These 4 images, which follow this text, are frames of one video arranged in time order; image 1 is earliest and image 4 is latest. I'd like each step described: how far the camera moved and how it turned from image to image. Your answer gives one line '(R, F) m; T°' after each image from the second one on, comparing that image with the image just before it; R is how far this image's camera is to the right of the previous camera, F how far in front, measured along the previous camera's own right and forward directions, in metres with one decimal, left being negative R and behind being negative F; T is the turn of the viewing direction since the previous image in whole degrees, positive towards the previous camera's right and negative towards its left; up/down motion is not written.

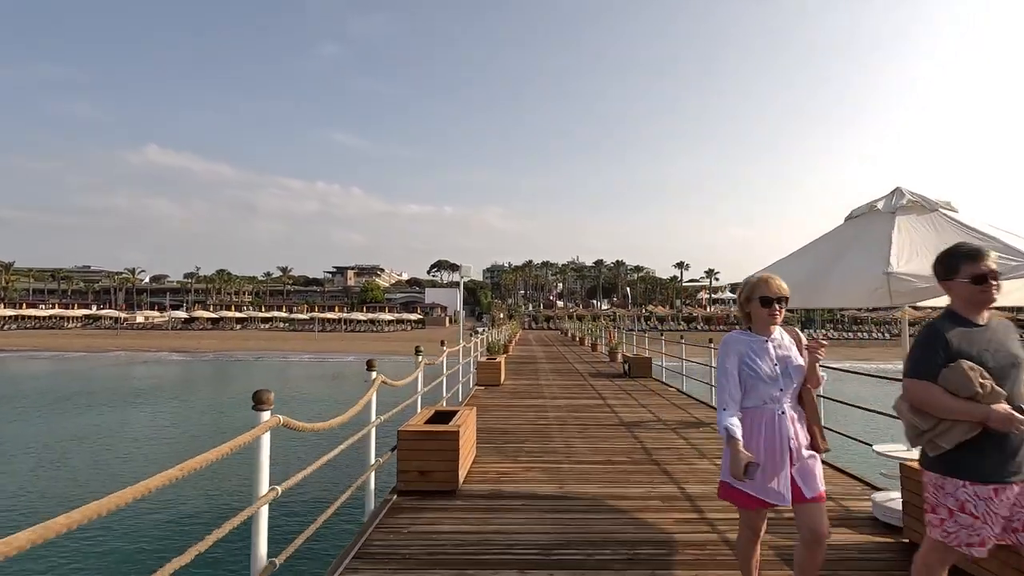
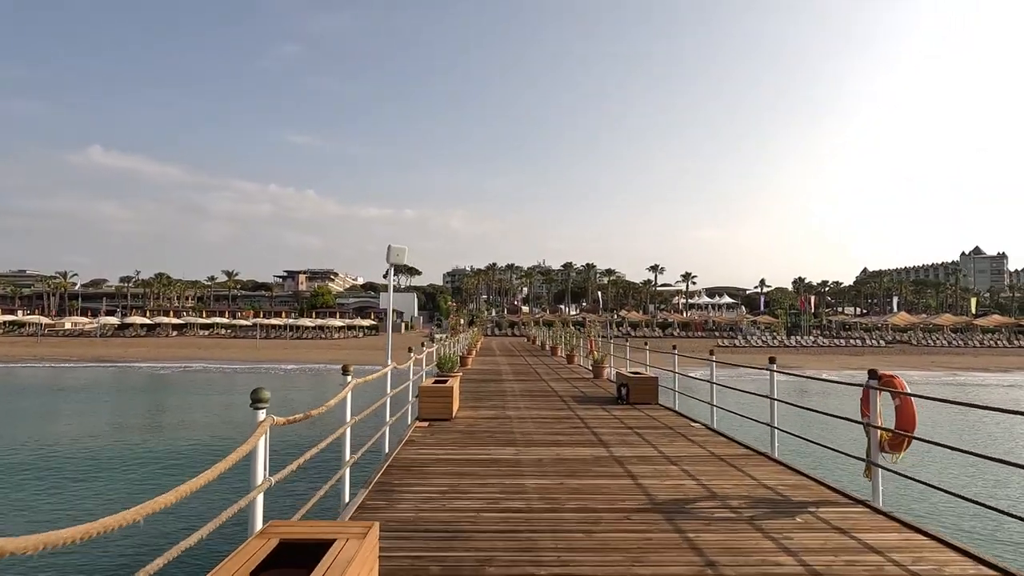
(0.0, +3.0) m; +4°
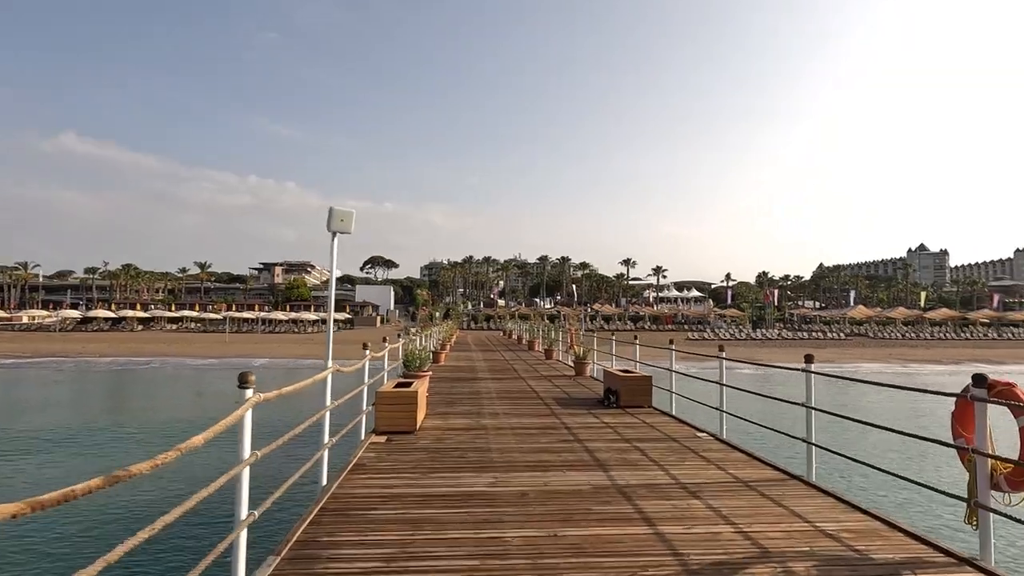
(0.0, +1.3) m; +2°
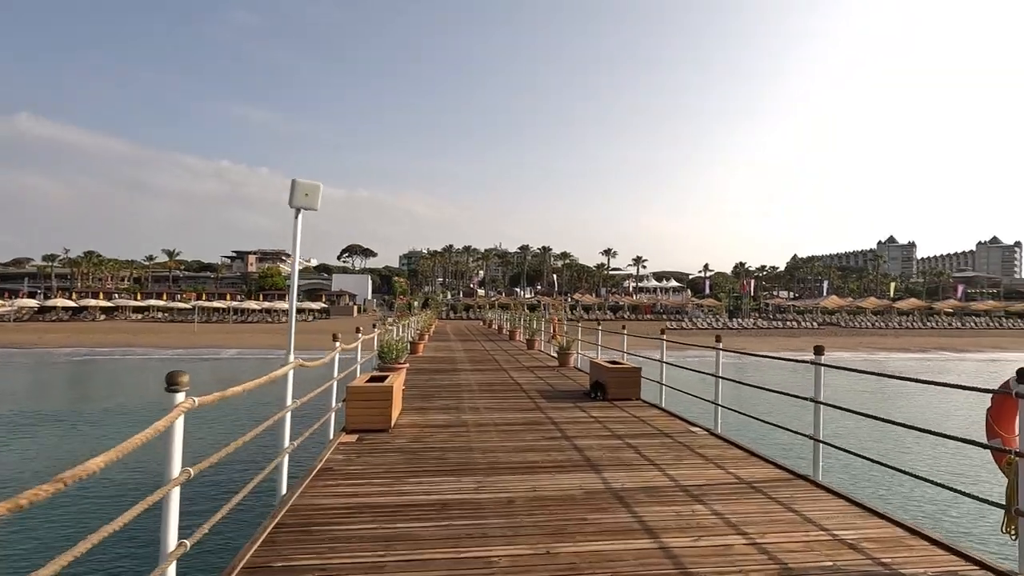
(0.0, +0.5) m; +2°
